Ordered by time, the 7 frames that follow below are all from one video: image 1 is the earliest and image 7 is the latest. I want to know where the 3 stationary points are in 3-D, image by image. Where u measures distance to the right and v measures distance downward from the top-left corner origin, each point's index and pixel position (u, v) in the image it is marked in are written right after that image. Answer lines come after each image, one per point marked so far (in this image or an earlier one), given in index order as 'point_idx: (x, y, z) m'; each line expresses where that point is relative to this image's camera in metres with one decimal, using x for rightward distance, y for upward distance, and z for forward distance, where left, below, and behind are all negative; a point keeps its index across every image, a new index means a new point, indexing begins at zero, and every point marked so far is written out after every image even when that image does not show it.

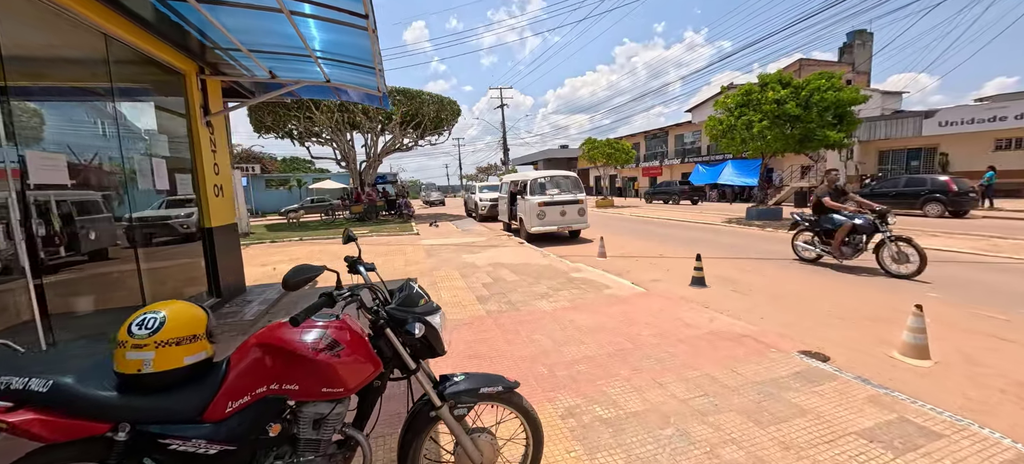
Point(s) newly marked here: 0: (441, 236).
0: (-2.4, -0.1, +14.1) m
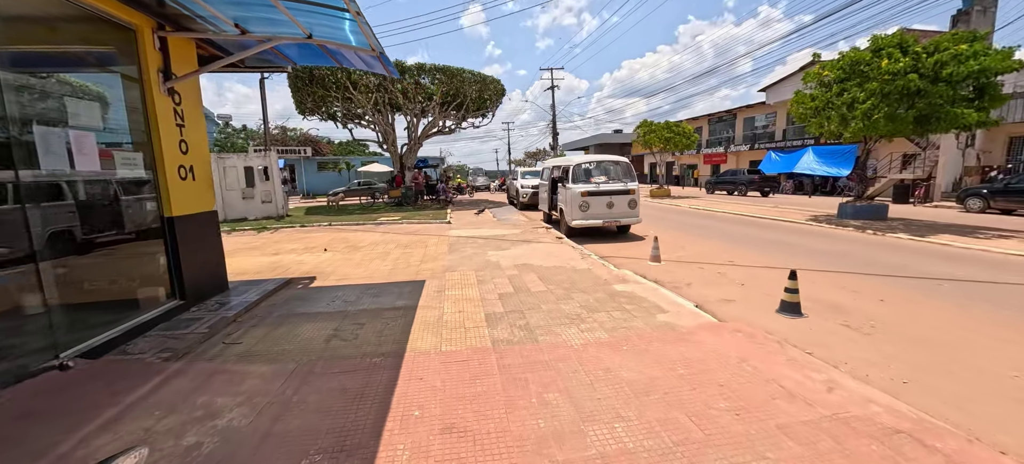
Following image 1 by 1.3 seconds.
0: (-1.2, +0.2, +12.8) m
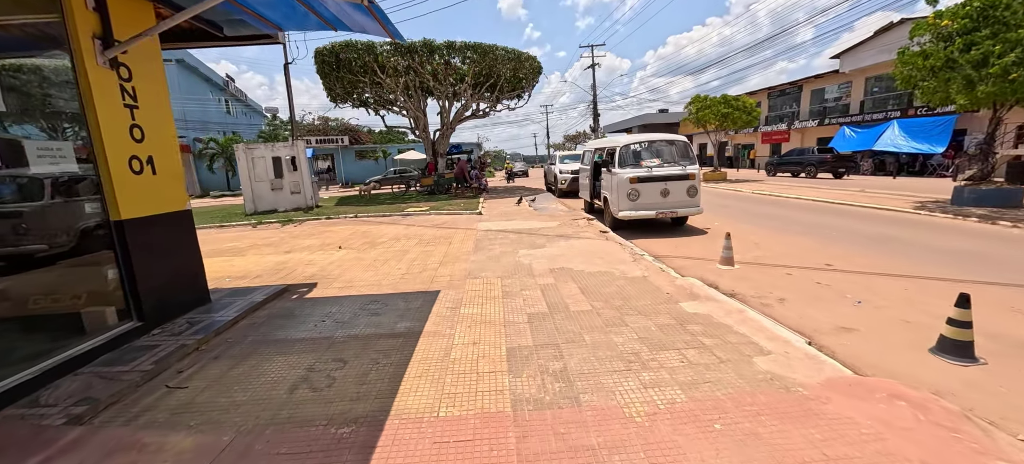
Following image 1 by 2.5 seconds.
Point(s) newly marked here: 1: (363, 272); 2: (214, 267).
0: (-0.2, +0.4, +11.5) m
1: (-2.4, -0.6, +6.5) m
2: (-5.4, -0.6, +7.4) m
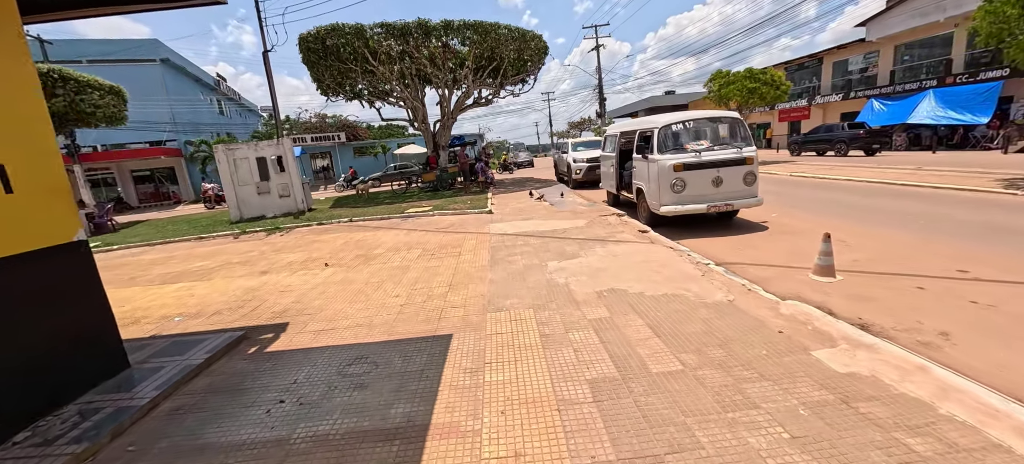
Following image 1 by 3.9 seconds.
0: (+0.2, +0.4, +10.0) m
1: (-2.0, -0.9, +5.0) m
2: (-5.0, -1.0, +6.0) m
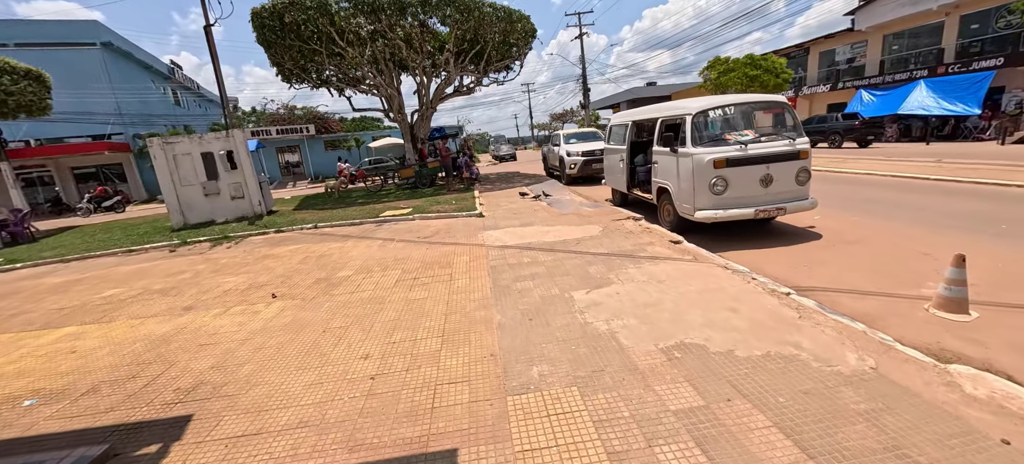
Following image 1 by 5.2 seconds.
0: (+0.1, +0.2, +8.5) m
1: (-1.8, -1.1, +3.4) m
2: (-4.8, -1.3, +4.2) m
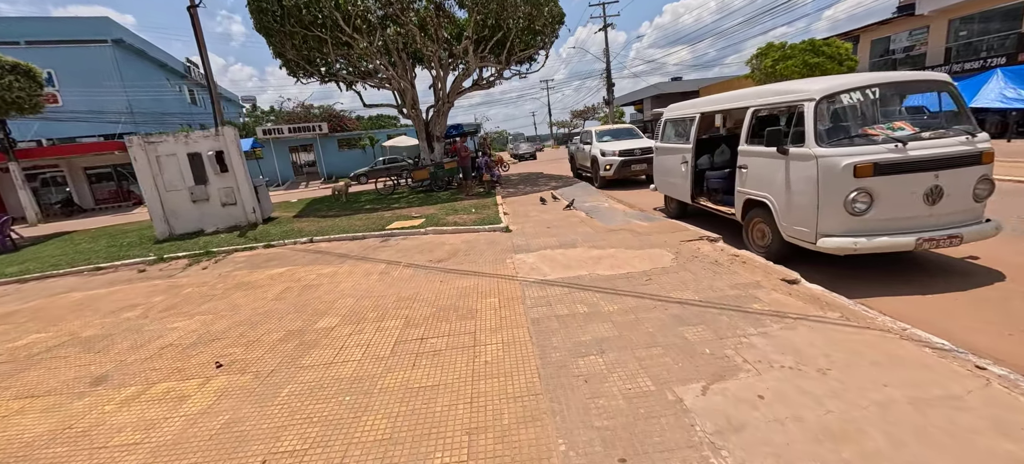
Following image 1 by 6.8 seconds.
0: (+0.7, -0.1, +6.7) m
1: (-1.4, -1.5, +1.8) m
2: (-4.4, -1.6, +2.7) m
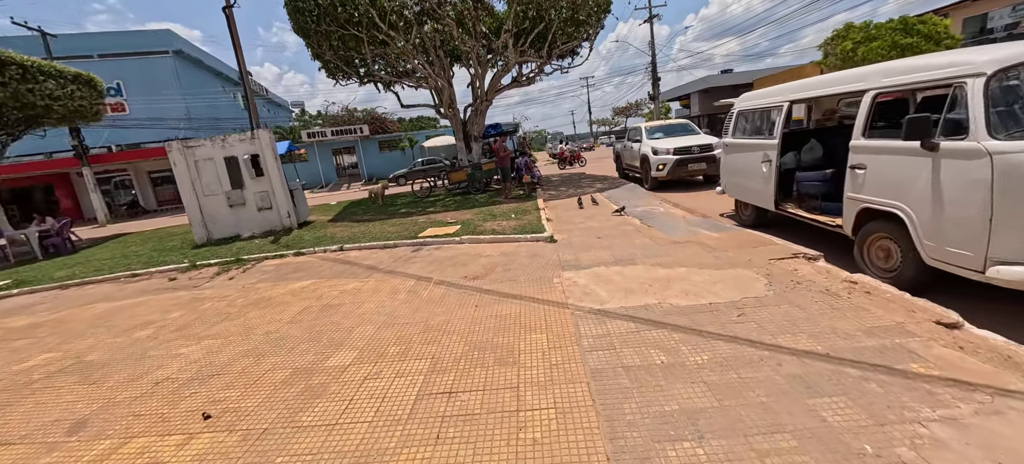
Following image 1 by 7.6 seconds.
0: (+1.4, -0.3, +5.8) m
1: (-1.2, -1.6, +1.0) m
2: (-4.1, -1.8, +2.2) m
